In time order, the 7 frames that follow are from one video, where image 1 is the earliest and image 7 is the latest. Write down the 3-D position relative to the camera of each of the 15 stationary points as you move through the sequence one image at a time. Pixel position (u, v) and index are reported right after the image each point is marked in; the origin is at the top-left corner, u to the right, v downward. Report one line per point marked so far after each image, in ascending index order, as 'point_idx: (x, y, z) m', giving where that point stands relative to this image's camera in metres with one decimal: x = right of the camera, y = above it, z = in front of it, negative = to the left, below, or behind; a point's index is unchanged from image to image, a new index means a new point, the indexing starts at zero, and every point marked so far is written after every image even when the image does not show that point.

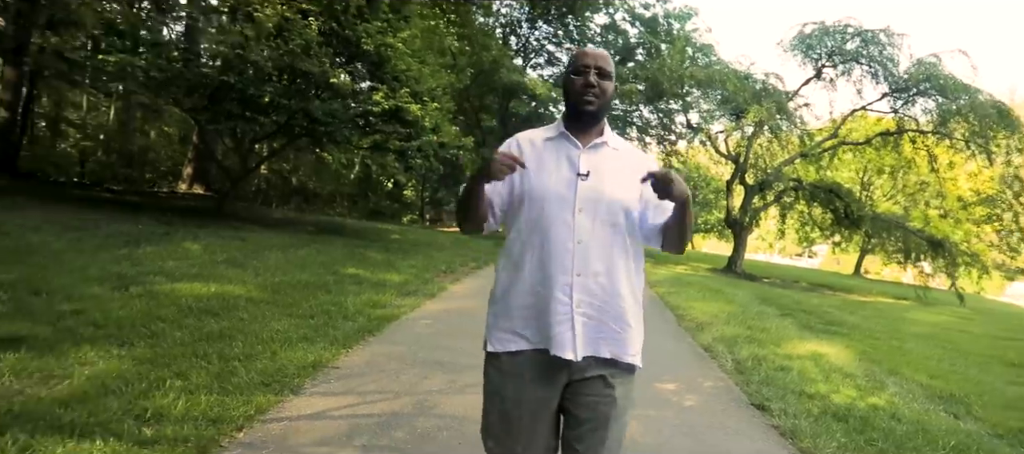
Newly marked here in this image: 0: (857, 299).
0: (+11.3, -2.4, +18.0) m
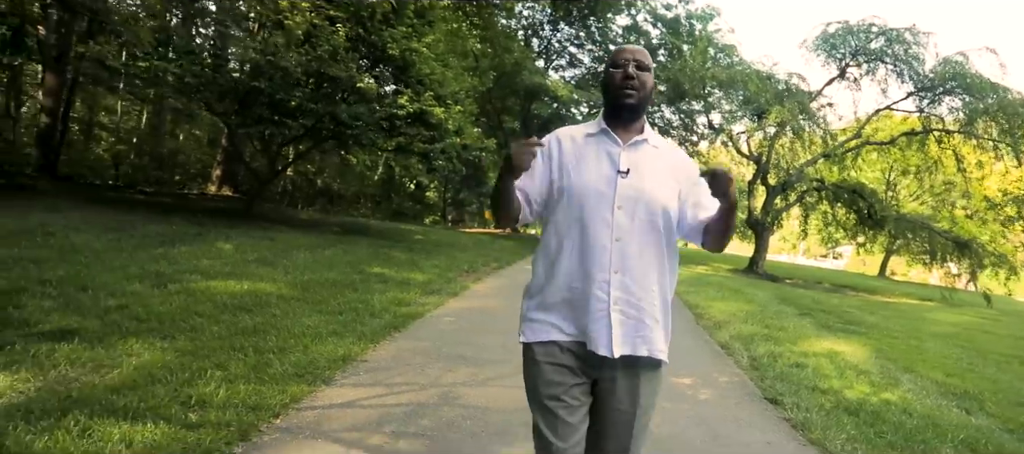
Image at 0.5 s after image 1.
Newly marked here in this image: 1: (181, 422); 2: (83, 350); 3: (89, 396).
0: (+11.9, -2.4, +17.9) m
1: (-2.1, -1.2, +3.5) m
2: (-3.4, -1.0, +4.3) m
3: (-2.7, -1.1, +3.6) m
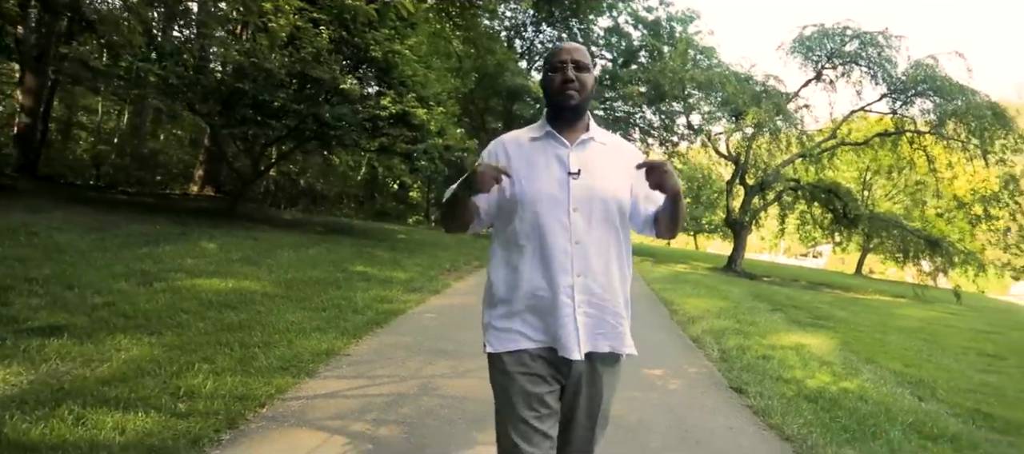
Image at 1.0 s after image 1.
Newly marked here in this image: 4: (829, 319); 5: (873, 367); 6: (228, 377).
0: (+11.4, -2.3, +18.4) m
1: (-2.2, -1.2, +3.6) m
2: (-3.6, -1.0, +4.5) m
3: (-2.9, -1.1, +3.7) m
4: (+6.1, -1.7, +10.6) m
5: (+4.5, -1.7, +6.8) m
6: (-2.2, -1.2, +4.3) m
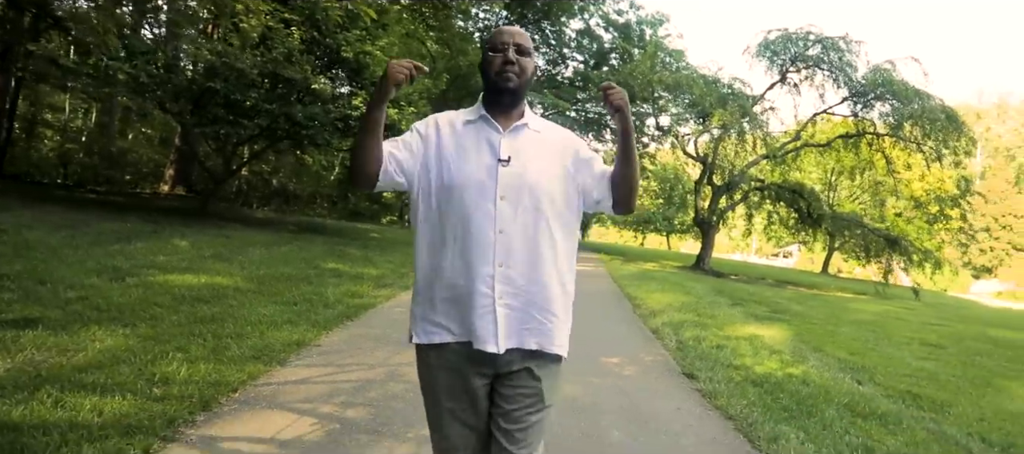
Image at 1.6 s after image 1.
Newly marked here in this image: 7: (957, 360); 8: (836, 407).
0: (+10.5, -2.3, +19.1) m
1: (-2.5, -1.2, +3.8) m
2: (-3.9, -0.9, +4.6) m
3: (-3.2, -1.0, +3.9) m
4: (+5.5, -1.7, +11.1) m
5: (+4.0, -1.7, +7.3) m
6: (-2.5, -1.1, +4.5) m
7: (+6.4, -1.9, +8.0) m
8: (+3.0, -1.6, +5.1) m
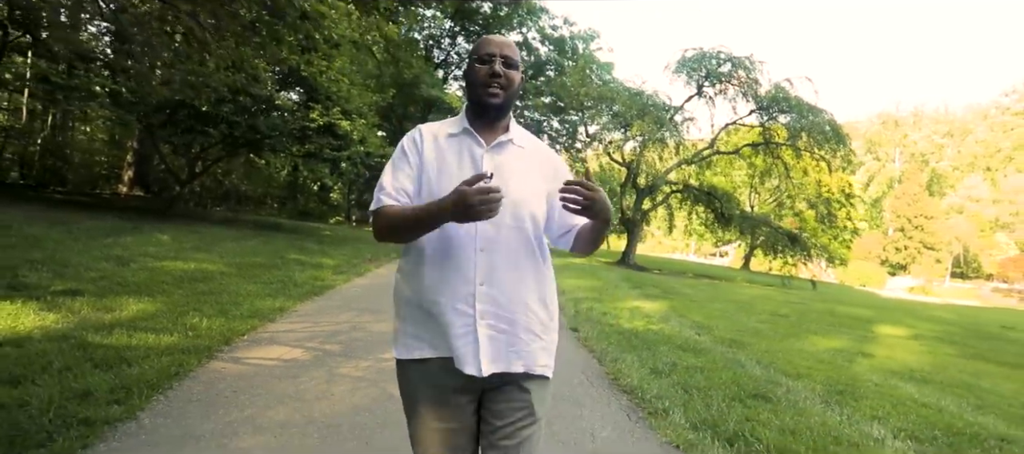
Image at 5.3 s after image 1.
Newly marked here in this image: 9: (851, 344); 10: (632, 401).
0: (+8.3, -2.2, +22.0) m
1: (-3.3, -1.1, +5.5) m
2: (-4.7, -0.8, +6.2) m
3: (-4.0, -1.0, +5.6) m
4: (+4.0, -1.6, +13.5) m
5: (+2.9, -1.6, +9.6) m
6: (-3.3, -1.0, +6.2) m
7: (+5.3, -1.8, +10.6) m
8: (+2.1, -1.6, +7.3) m
9: (+5.4, -1.9, +8.9) m
10: (+1.1, -1.6, +5.1) m
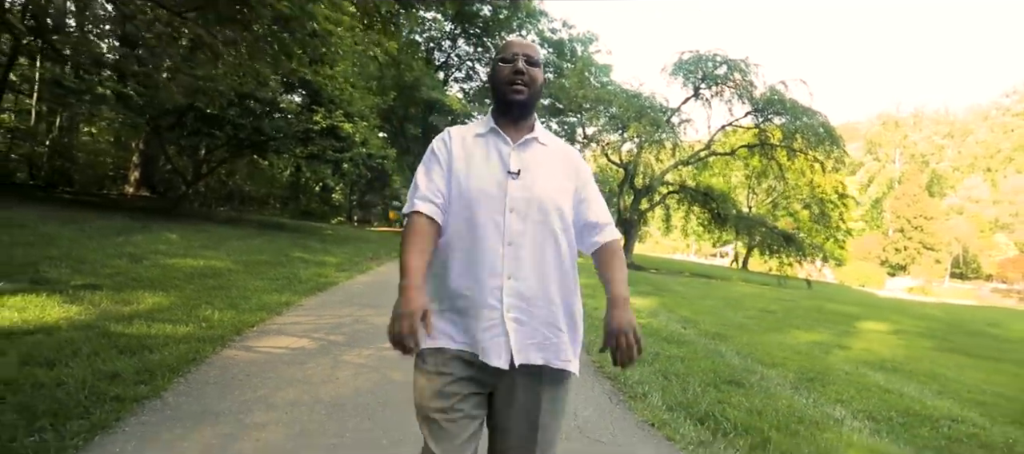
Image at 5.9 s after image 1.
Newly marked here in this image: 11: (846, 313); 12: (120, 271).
0: (+8.2, -2.2, +22.4) m
1: (-3.4, -1.1, +5.9) m
2: (-4.8, -0.8, +6.6) m
3: (-4.0, -0.9, +6.0) m
4: (+3.9, -1.6, +13.9) m
5: (+2.8, -1.6, +10.0) m
6: (-3.4, -1.0, +6.6) m
7: (+5.2, -1.8, +11.0) m
8: (+2.0, -1.5, +7.7) m
9: (+5.3, -1.8, +9.3) m
10: (+1.0, -1.6, +5.5) m
11: (+8.2, -2.1, +13.5) m
12: (-5.5, -0.6, +7.7) m
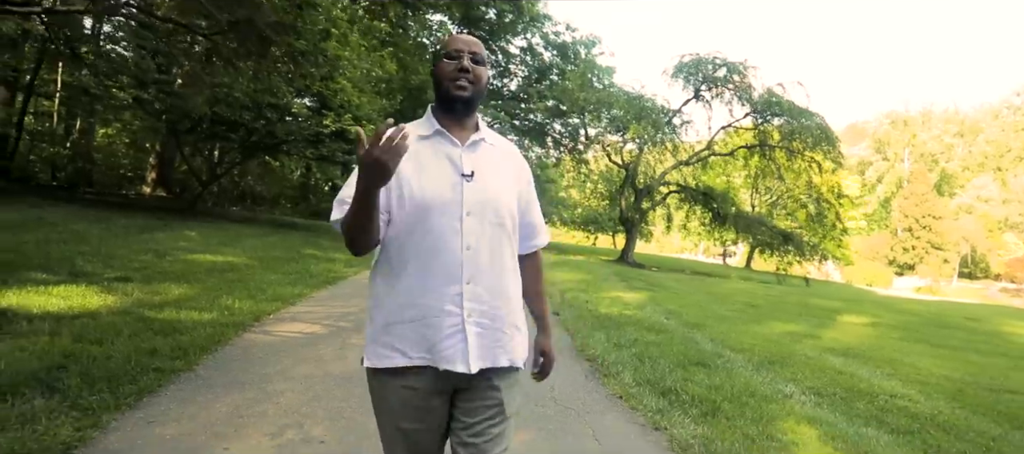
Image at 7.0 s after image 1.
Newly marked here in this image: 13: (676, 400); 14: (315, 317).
0: (+8.3, -2.2, +22.9) m
1: (-3.5, -1.0, +6.6) m
2: (-4.9, -0.8, +7.3) m
3: (-4.2, -0.9, +6.7) m
4: (+3.9, -1.6, +14.6) m
5: (+2.8, -1.5, +10.6) m
6: (-3.5, -1.0, +7.3) m
7: (+5.1, -1.8, +11.6) m
8: (+1.9, -1.5, +8.3) m
9: (+5.2, -1.8, +9.9) m
10: (+0.9, -1.6, +6.2) m
11: (+8.1, -2.1, +14.1) m
12: (-5.6, -0.6, +8.5) m
13: (+1.5, -1.6, +5.1) m
14: (-2.5, -1.2, +7.2) m
